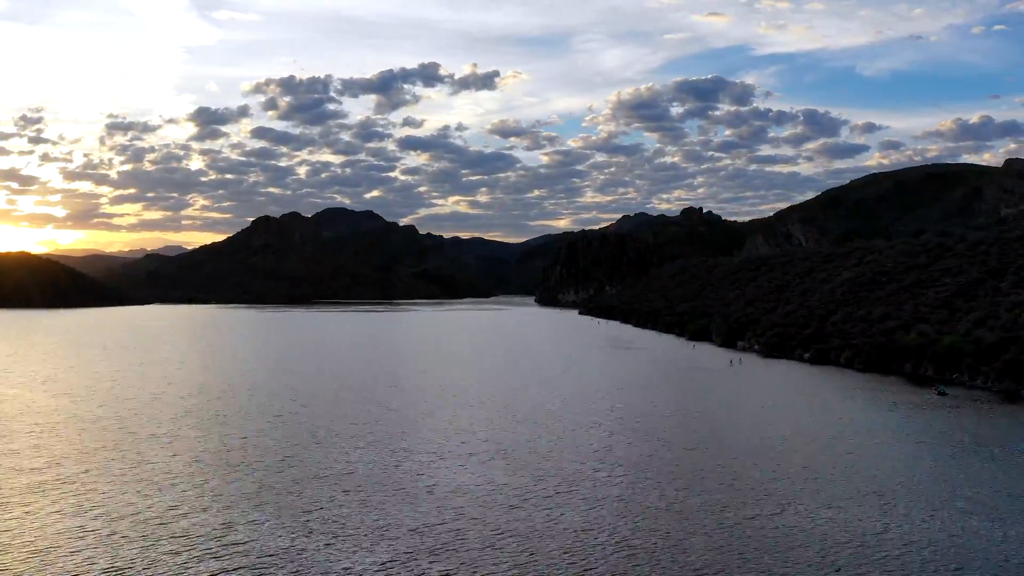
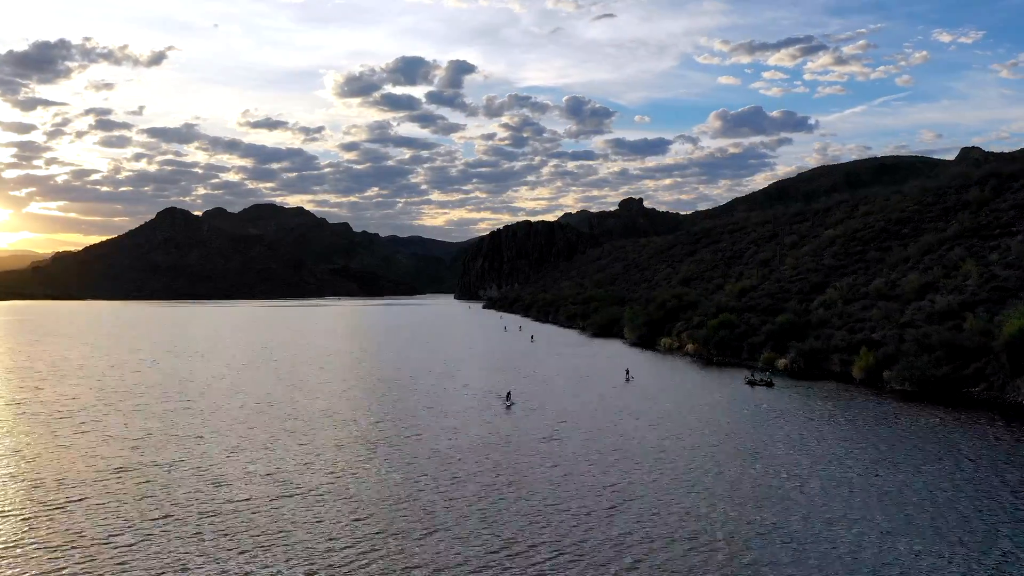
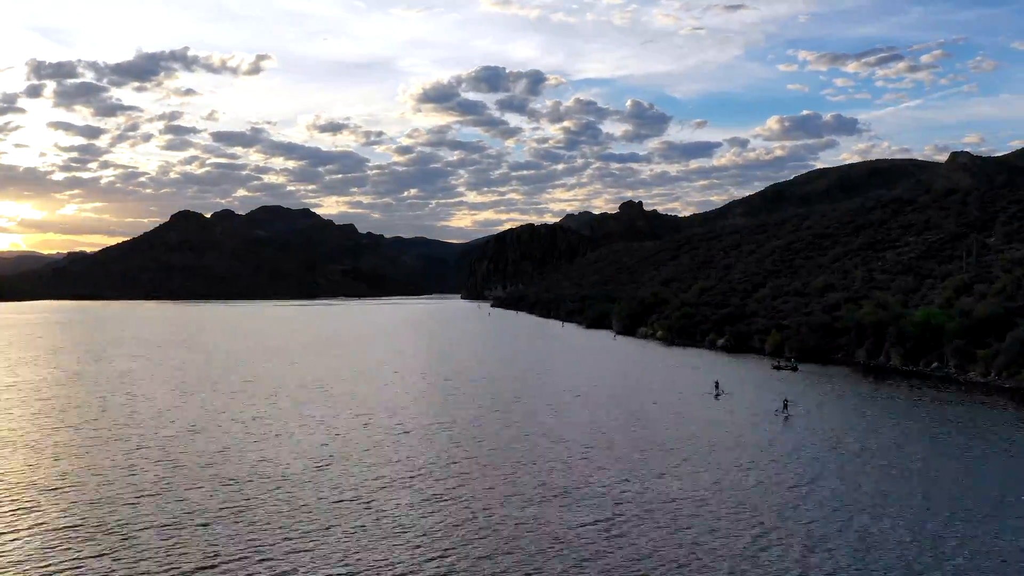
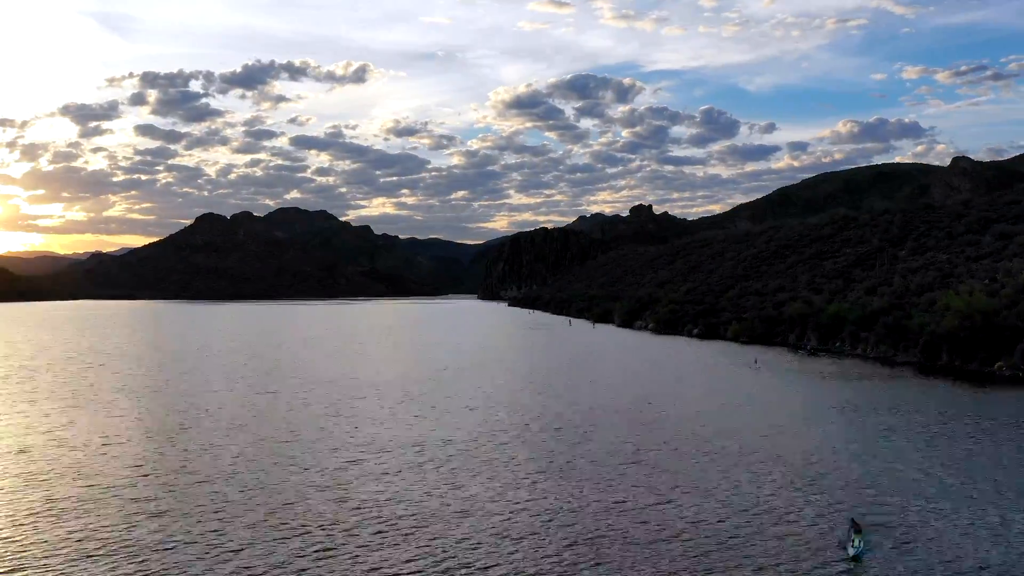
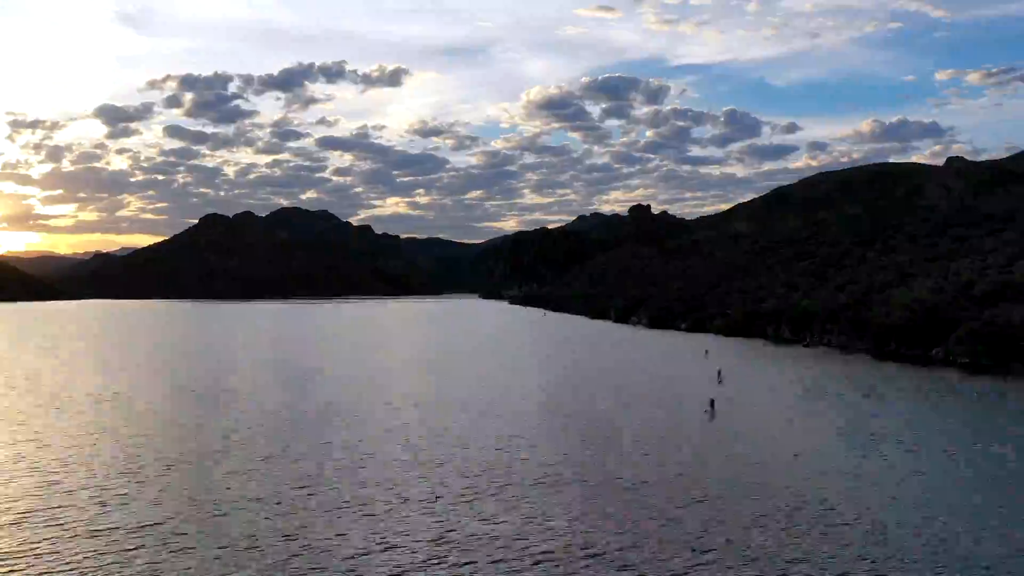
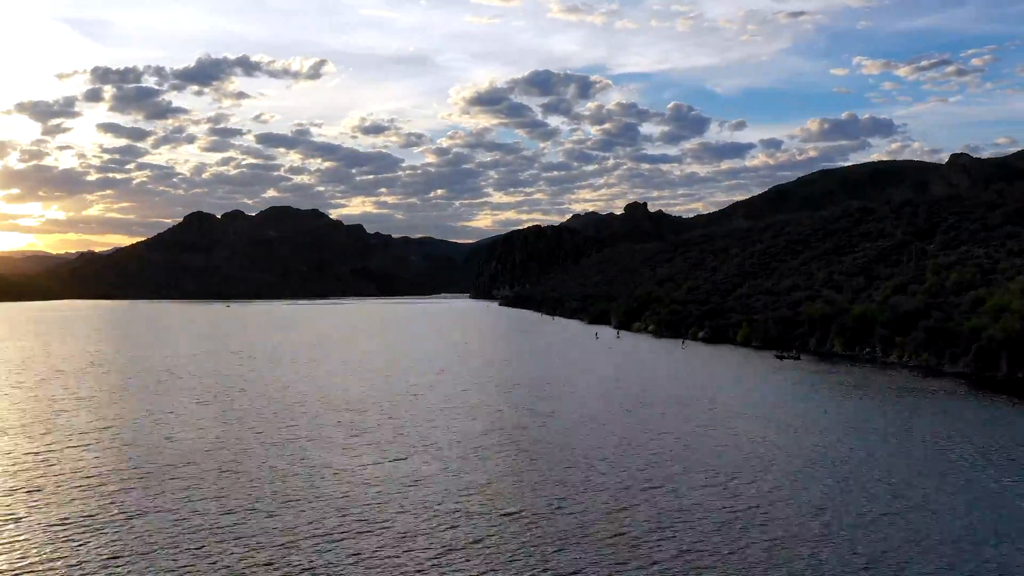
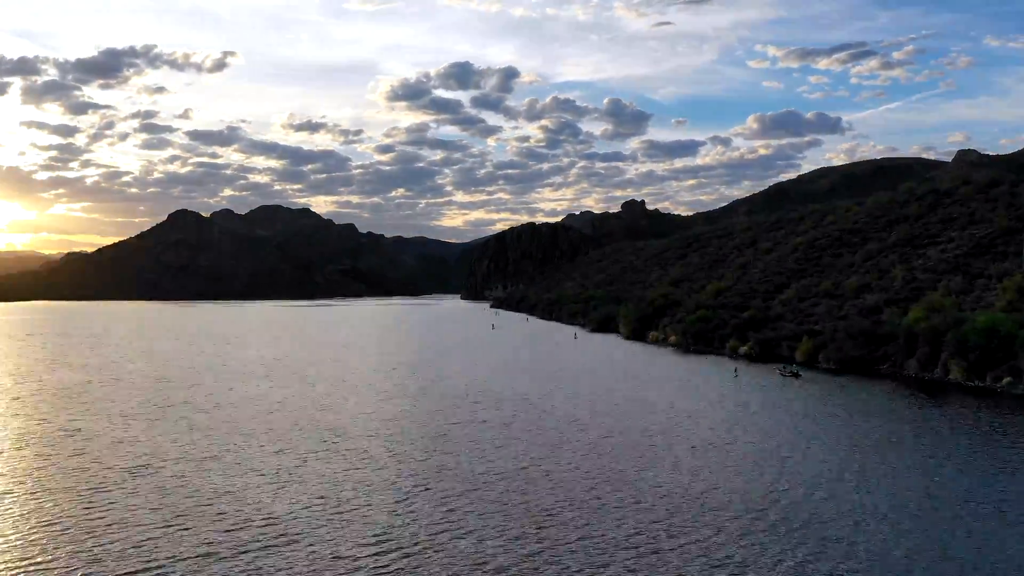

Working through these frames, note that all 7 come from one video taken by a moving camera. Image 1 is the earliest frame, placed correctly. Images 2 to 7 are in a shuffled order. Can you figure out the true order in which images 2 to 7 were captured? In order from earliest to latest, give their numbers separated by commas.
5, 4, 6, 3, 7, 2
